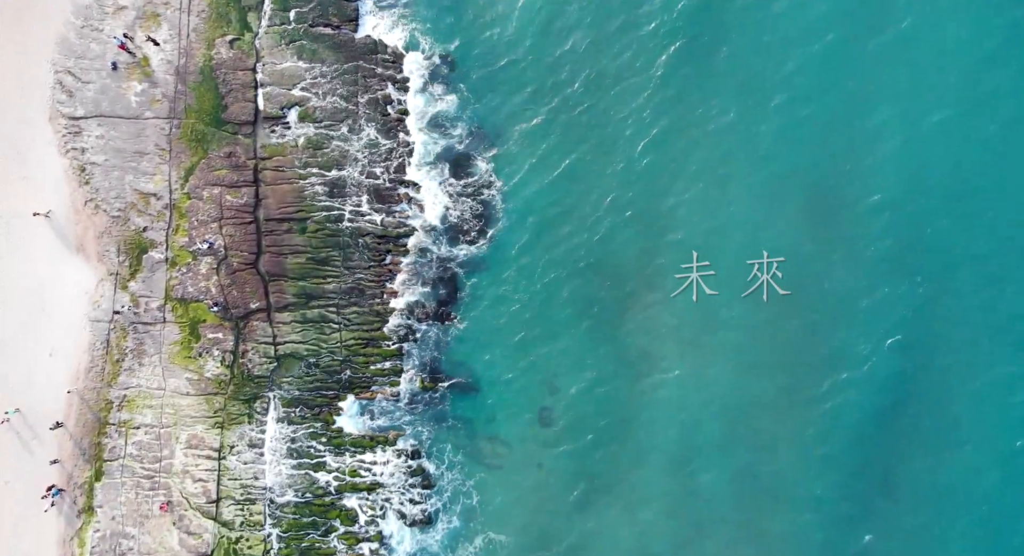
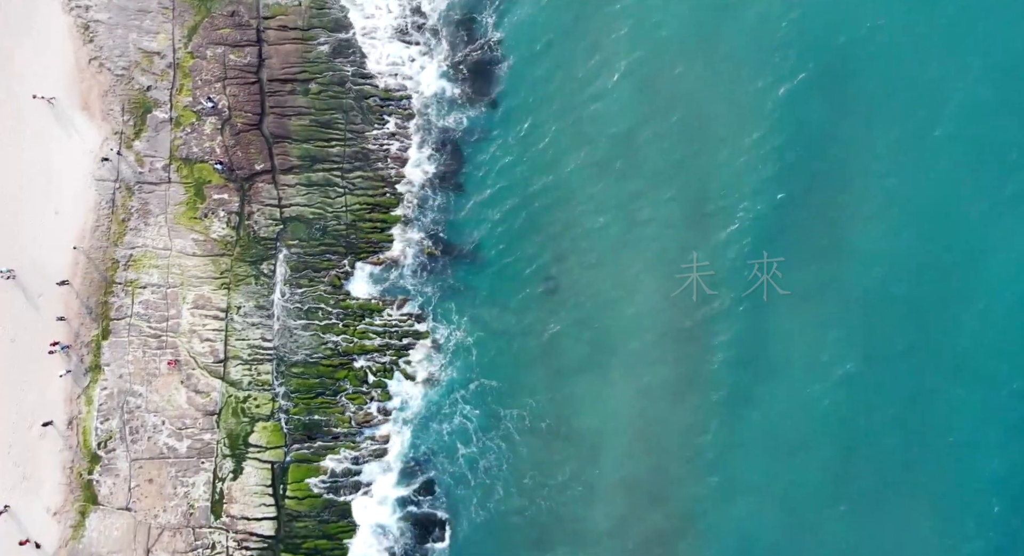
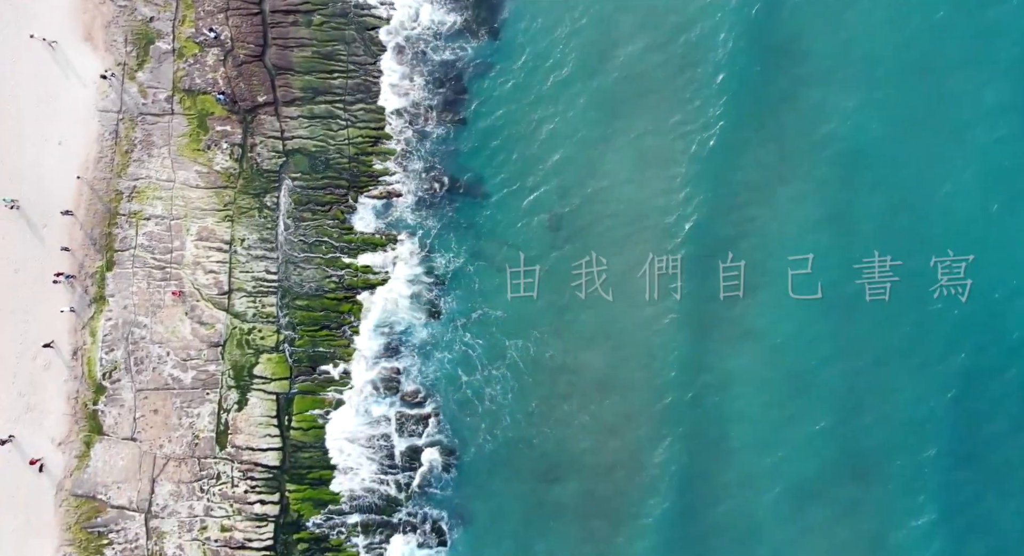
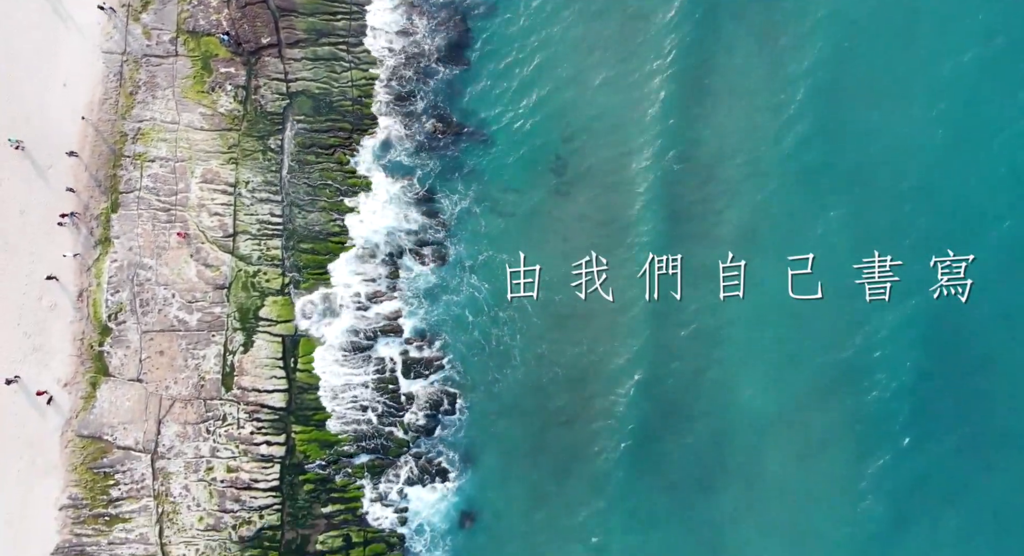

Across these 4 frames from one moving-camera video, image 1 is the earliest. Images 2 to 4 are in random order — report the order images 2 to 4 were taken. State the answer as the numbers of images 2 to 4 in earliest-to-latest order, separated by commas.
2, 3, 4
